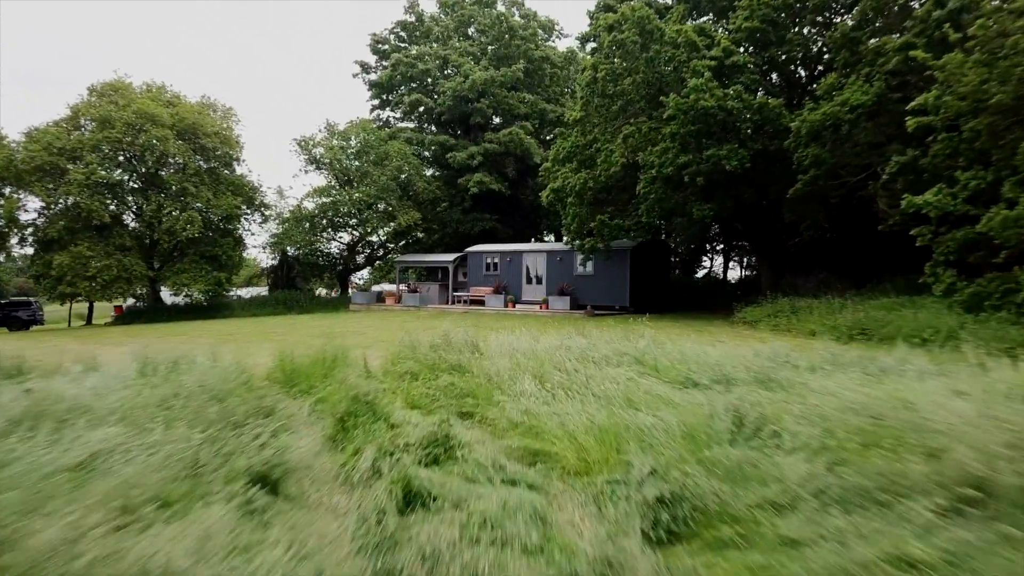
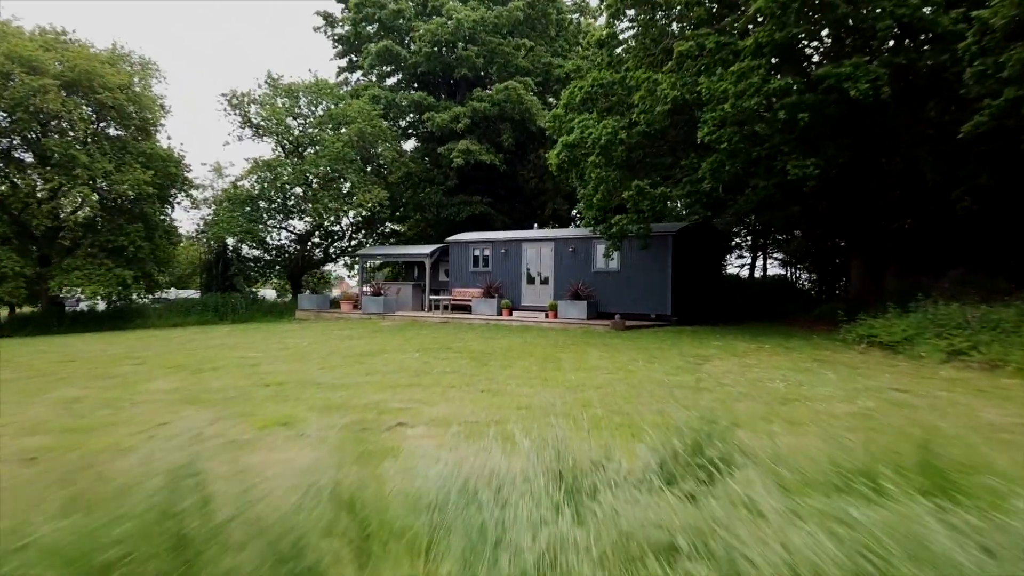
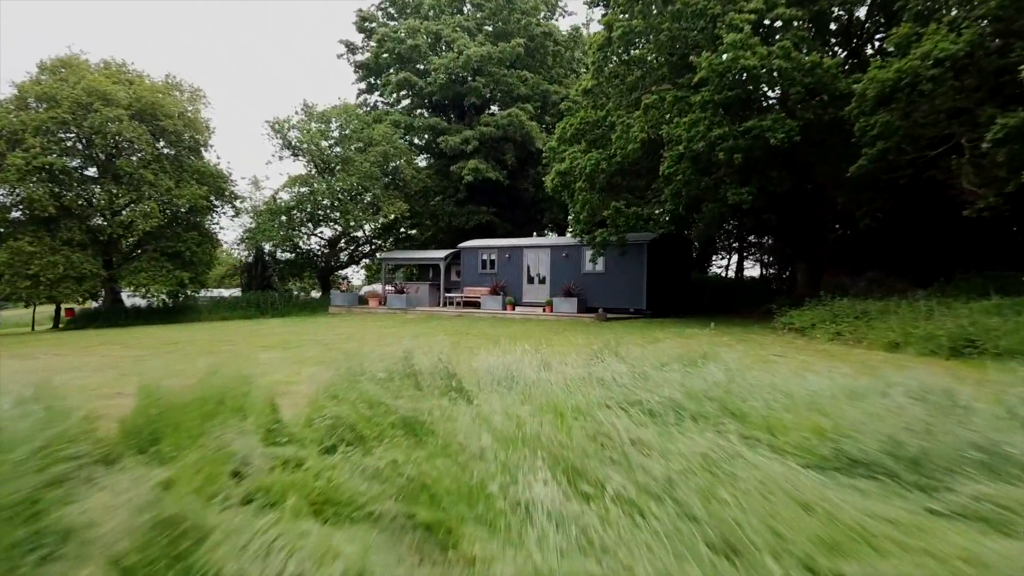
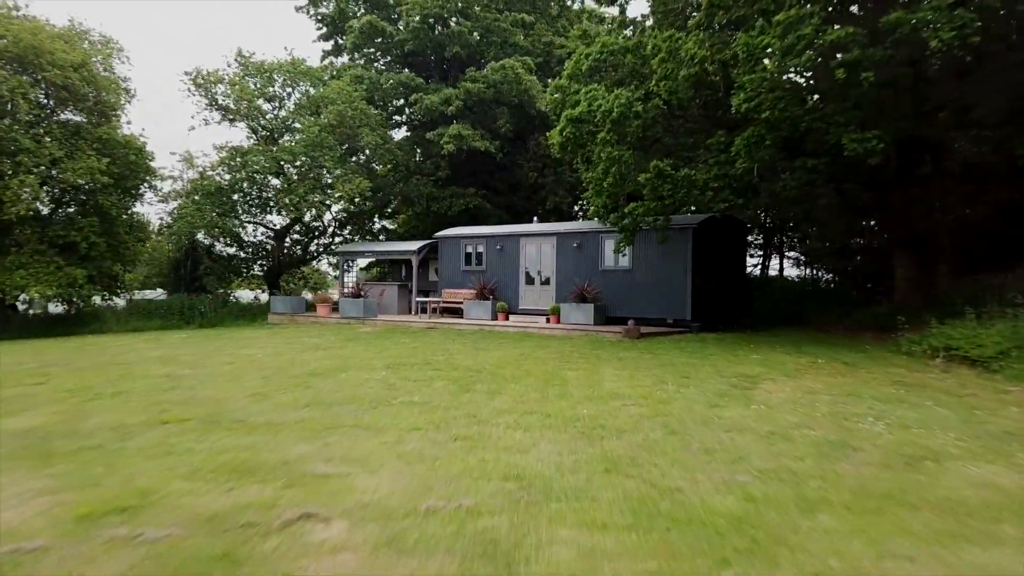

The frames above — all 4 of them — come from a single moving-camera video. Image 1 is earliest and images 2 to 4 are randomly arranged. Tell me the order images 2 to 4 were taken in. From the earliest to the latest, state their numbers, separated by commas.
3, 2, 4
